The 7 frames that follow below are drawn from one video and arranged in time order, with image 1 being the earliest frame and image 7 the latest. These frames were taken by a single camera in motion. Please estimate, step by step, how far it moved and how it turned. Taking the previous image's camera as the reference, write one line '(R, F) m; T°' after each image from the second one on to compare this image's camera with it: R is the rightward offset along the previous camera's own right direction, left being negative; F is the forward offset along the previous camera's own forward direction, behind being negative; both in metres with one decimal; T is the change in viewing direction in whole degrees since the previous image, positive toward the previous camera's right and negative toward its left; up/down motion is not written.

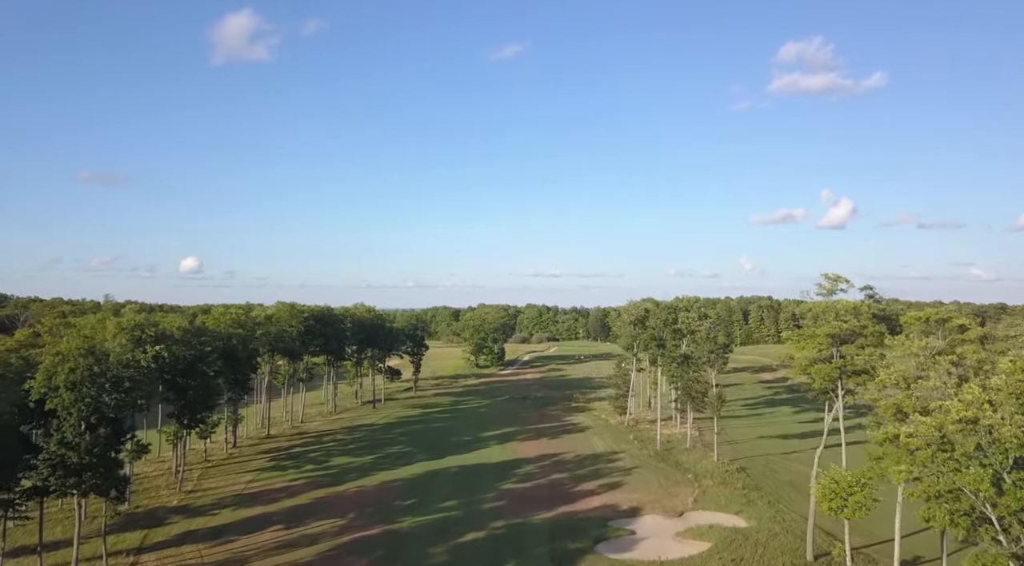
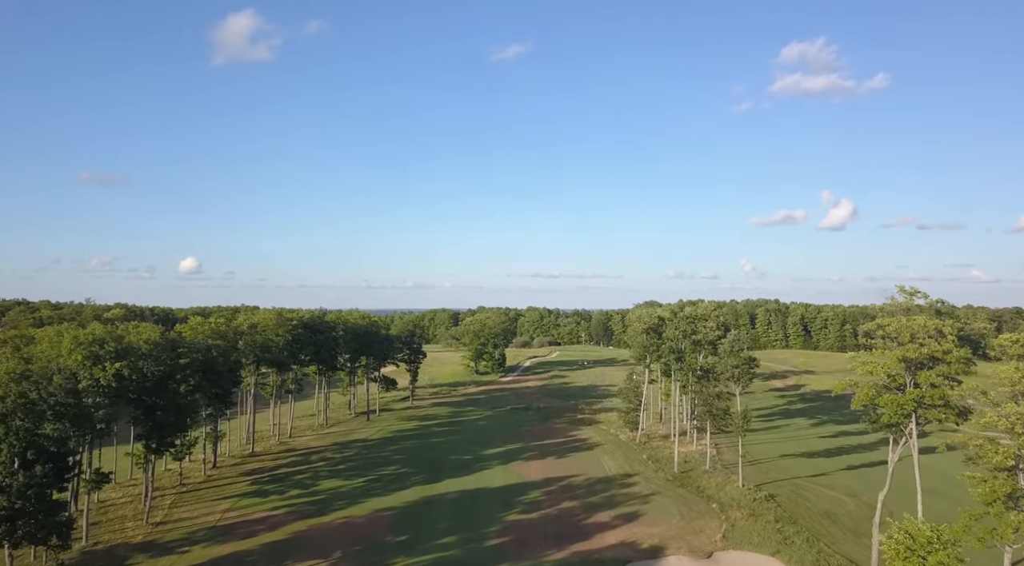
(-0.4, +4.7) m; 0°
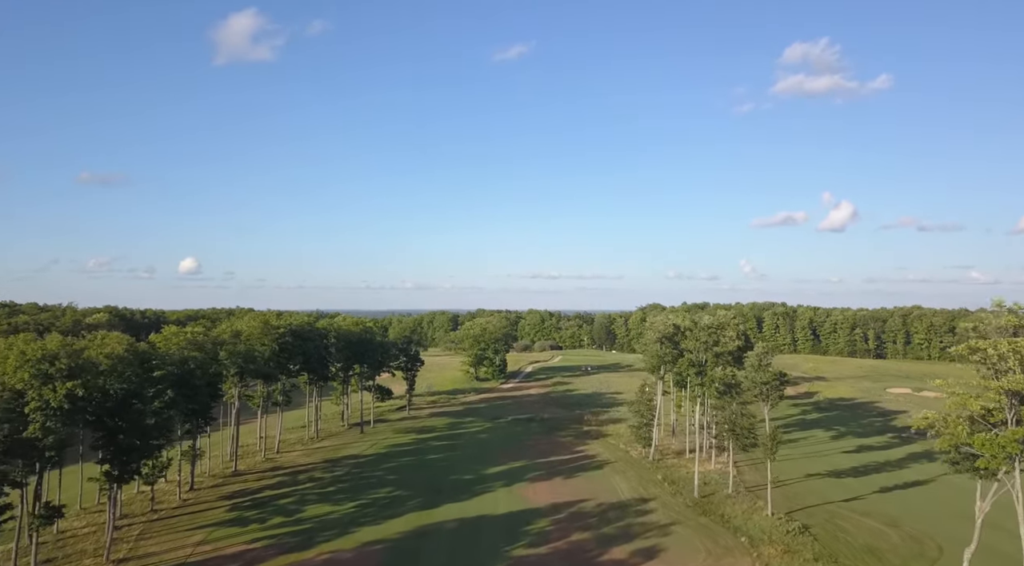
(-0.3, +4.5) m; 0°
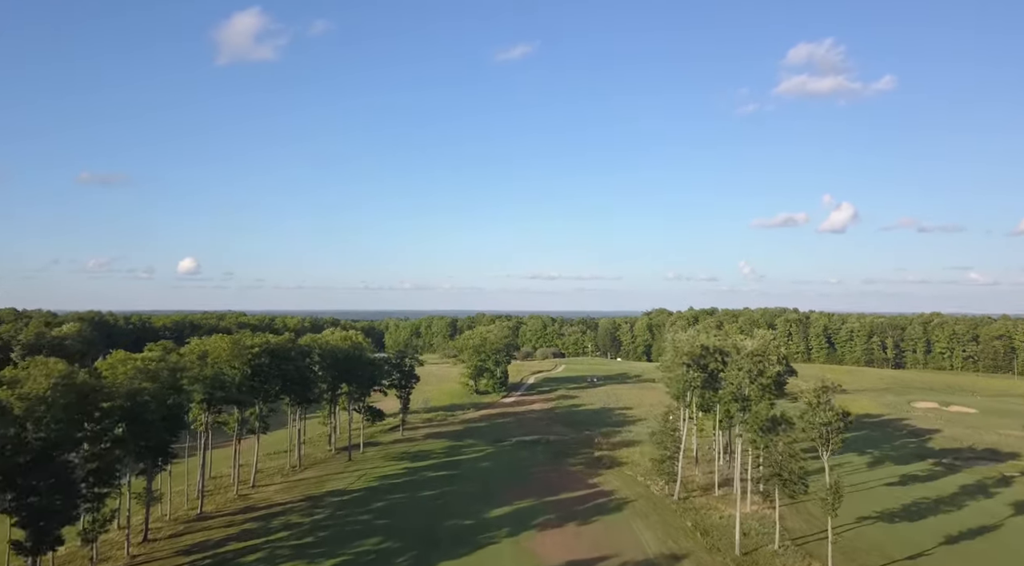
(-0.5, +7.1) m; 0°
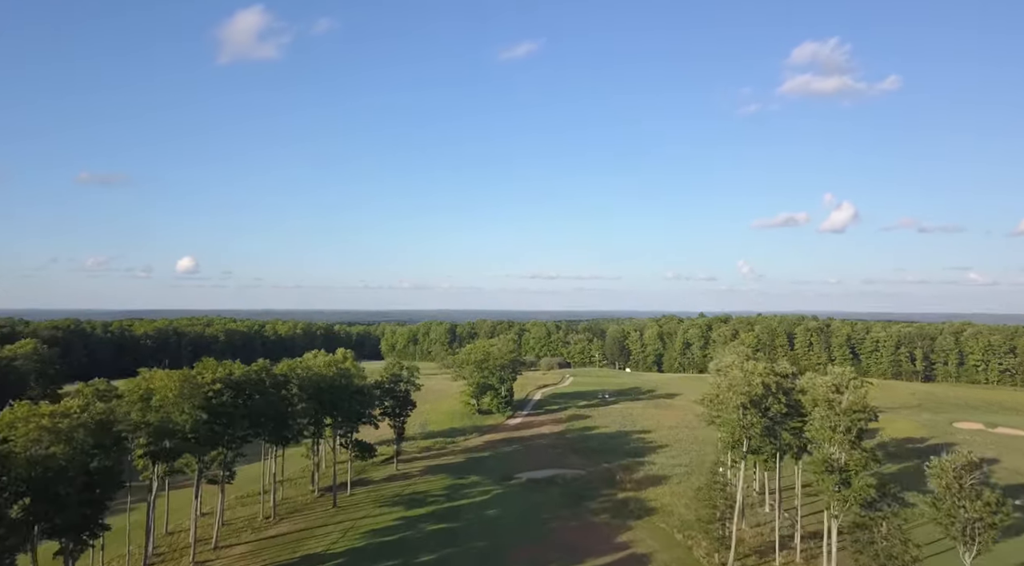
(-1.0, +9.6) m; 0°
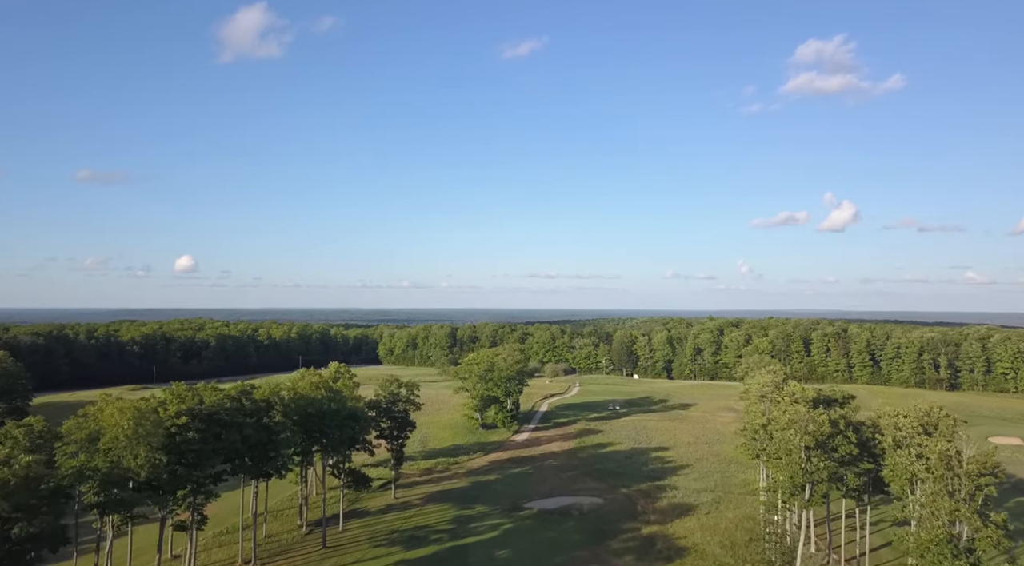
(-1.0, +6.7) m; 0°
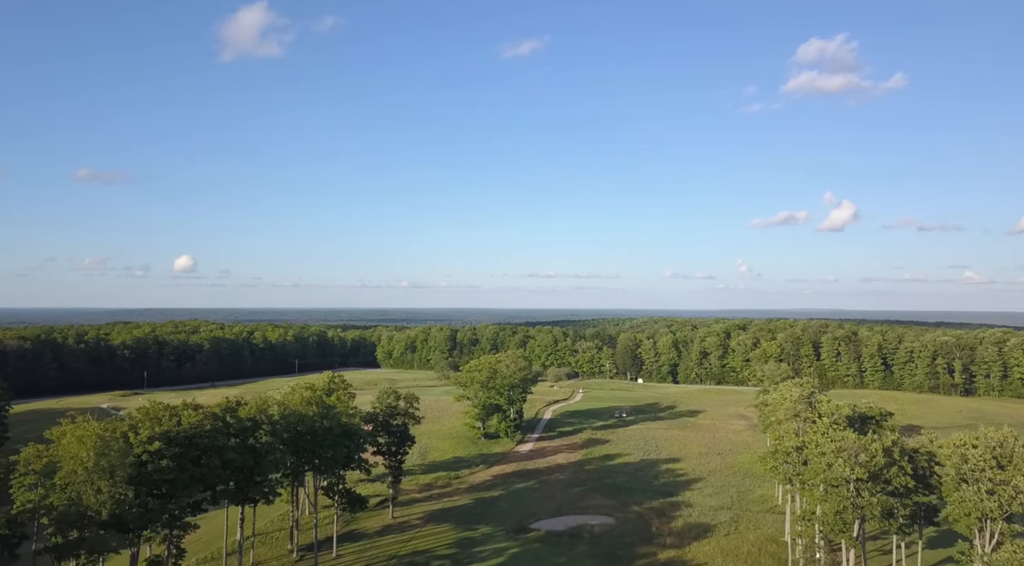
(-0.5, +3.9) m; 0°
